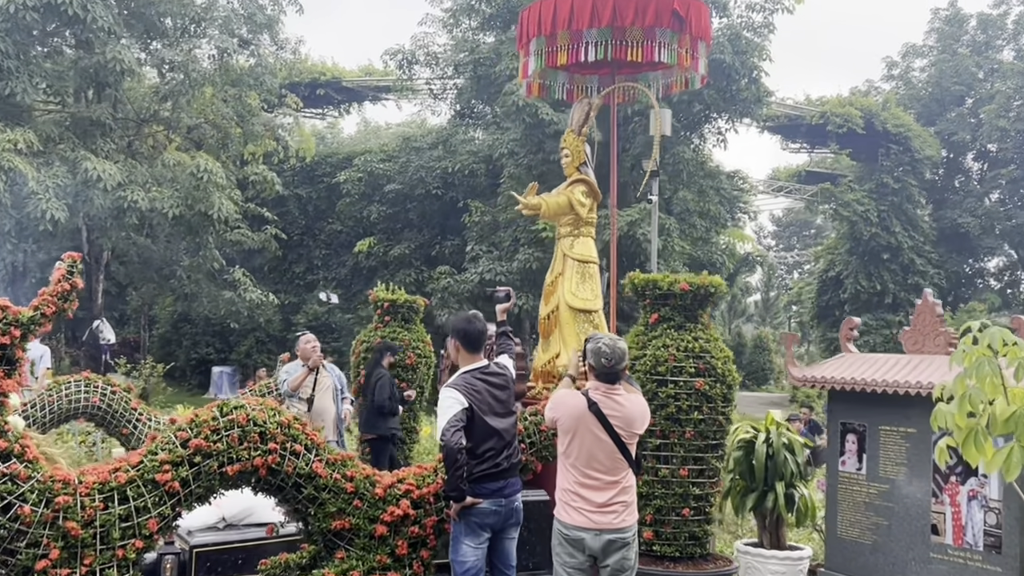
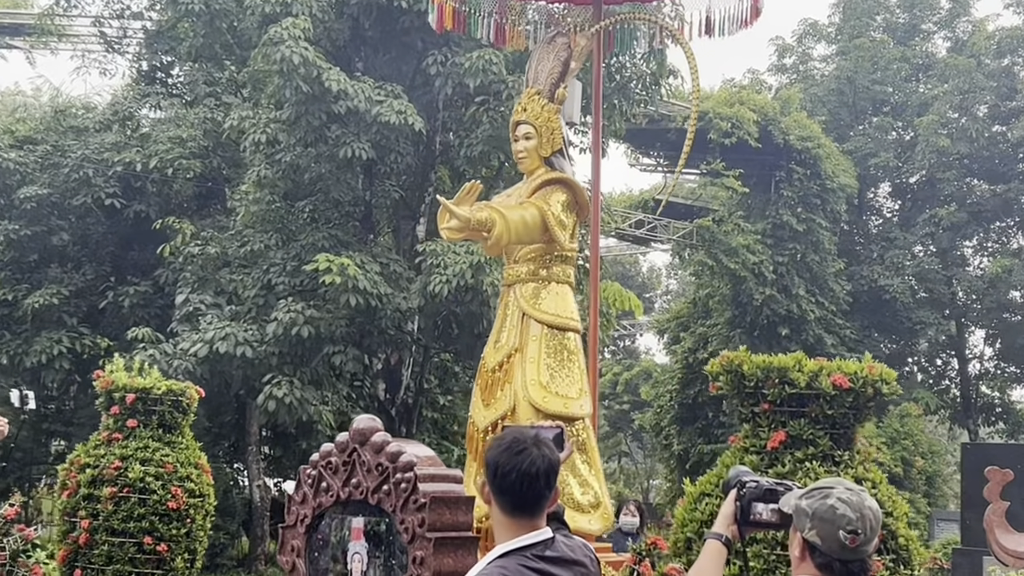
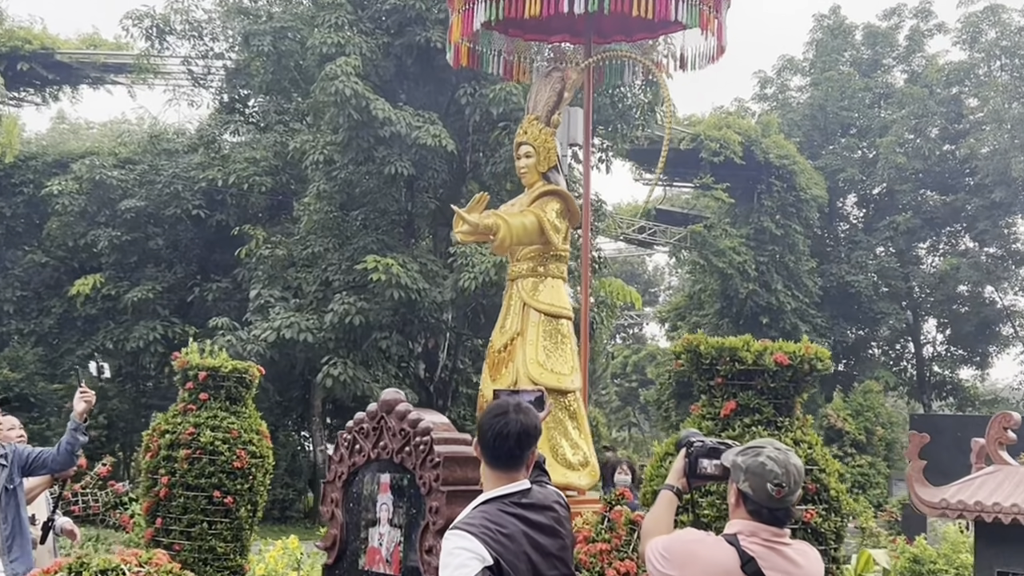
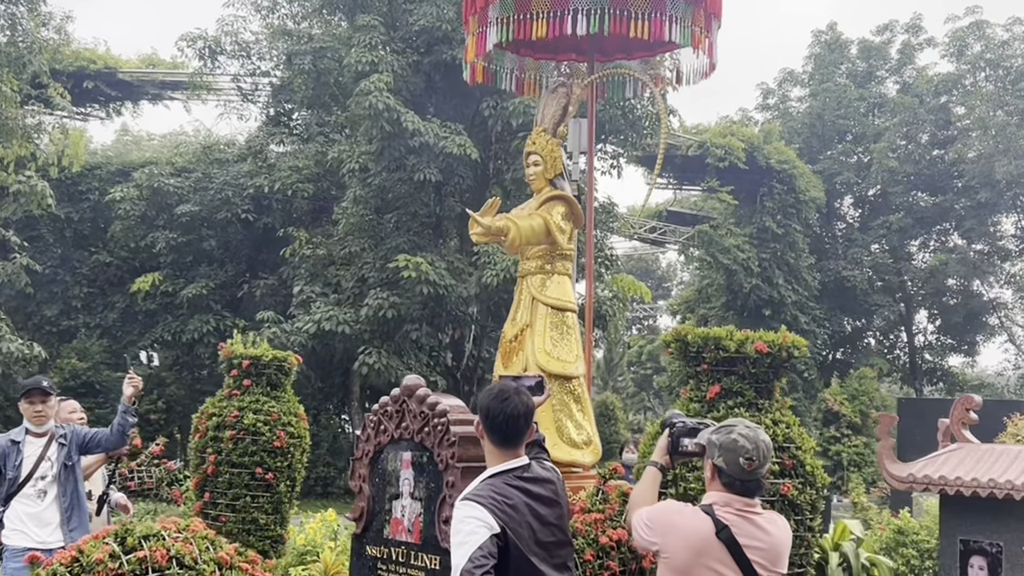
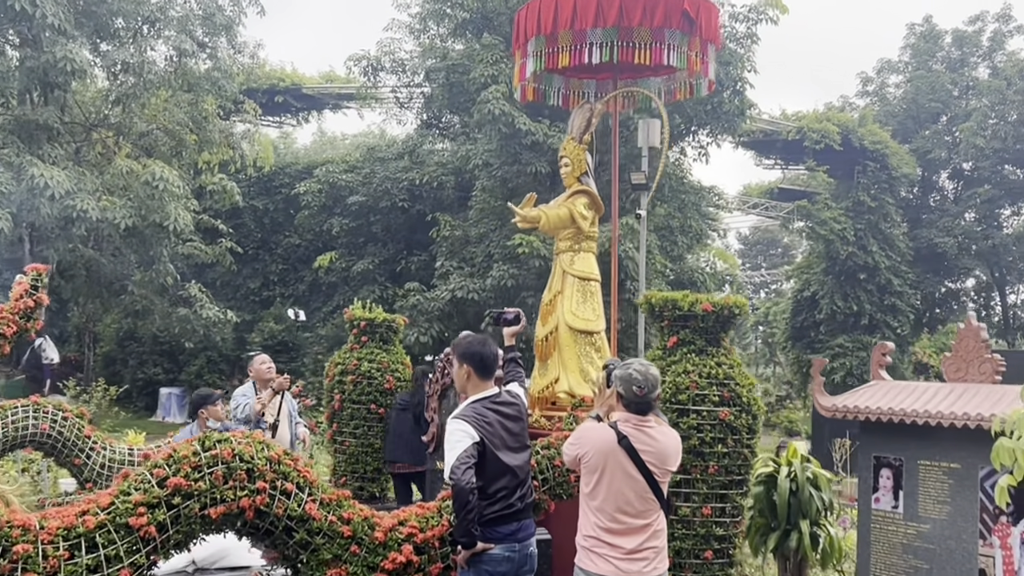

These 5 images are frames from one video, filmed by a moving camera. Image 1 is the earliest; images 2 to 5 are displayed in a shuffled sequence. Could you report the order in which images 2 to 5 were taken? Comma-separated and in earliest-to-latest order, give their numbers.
5, 4, 3, 2
